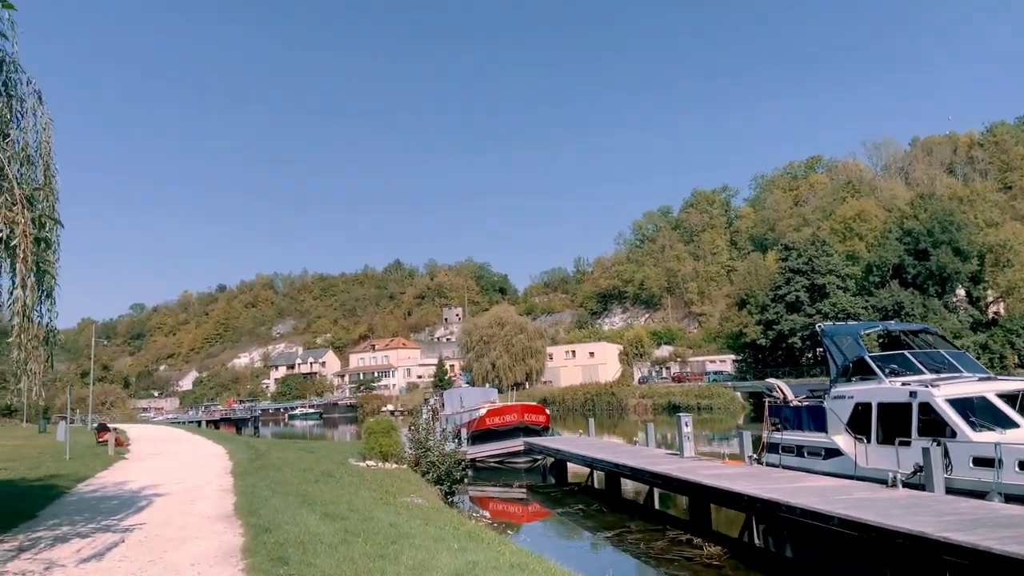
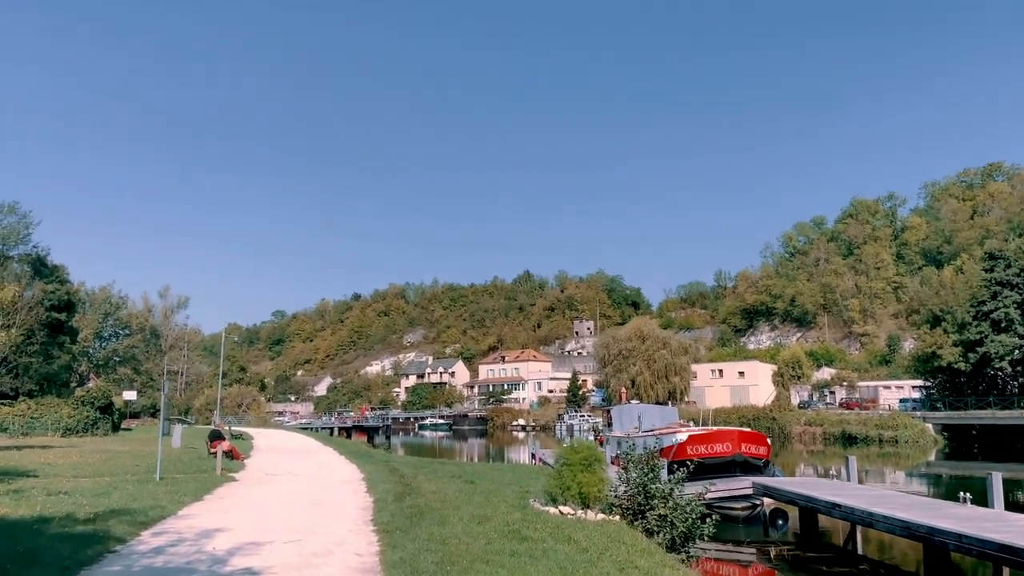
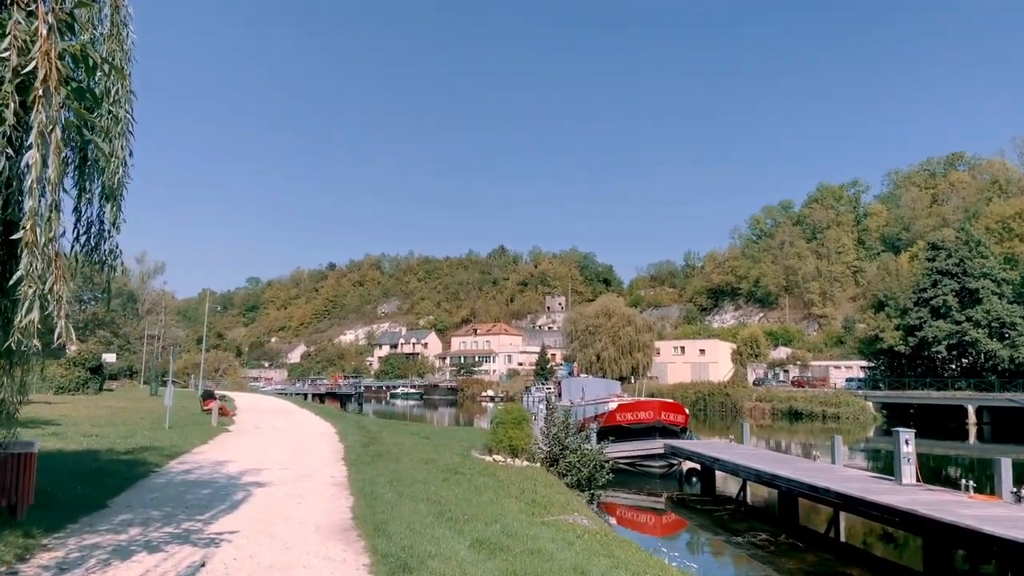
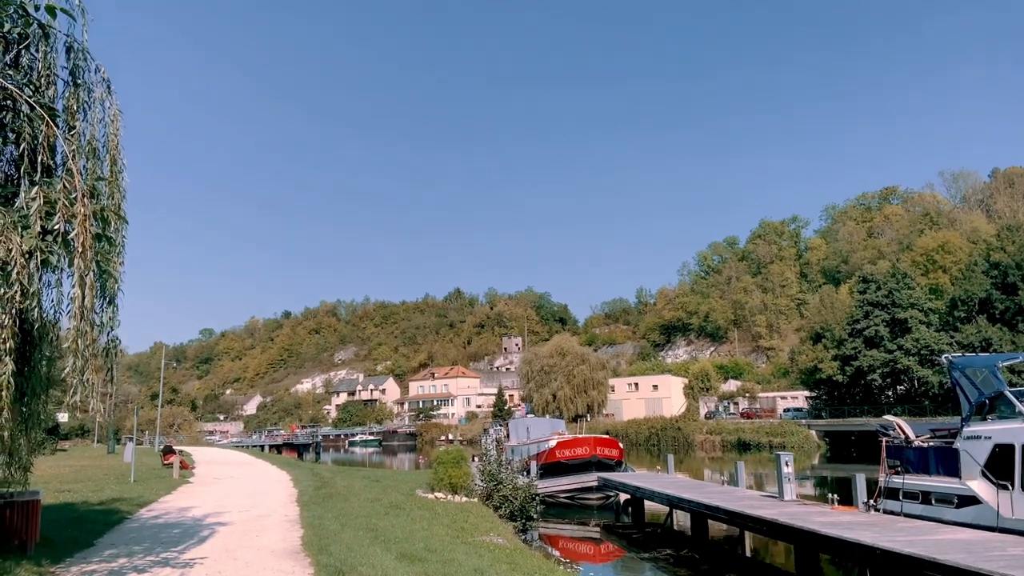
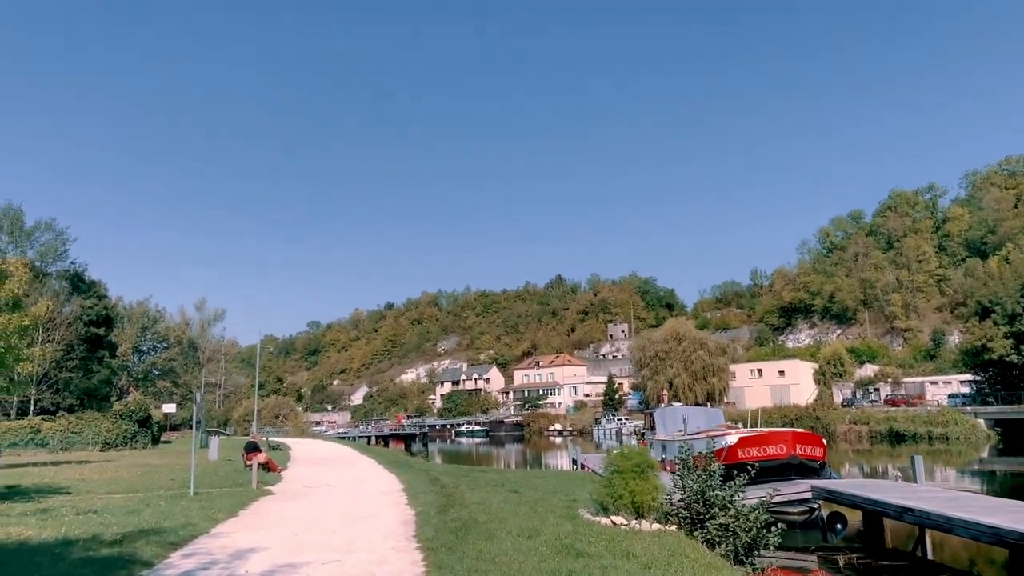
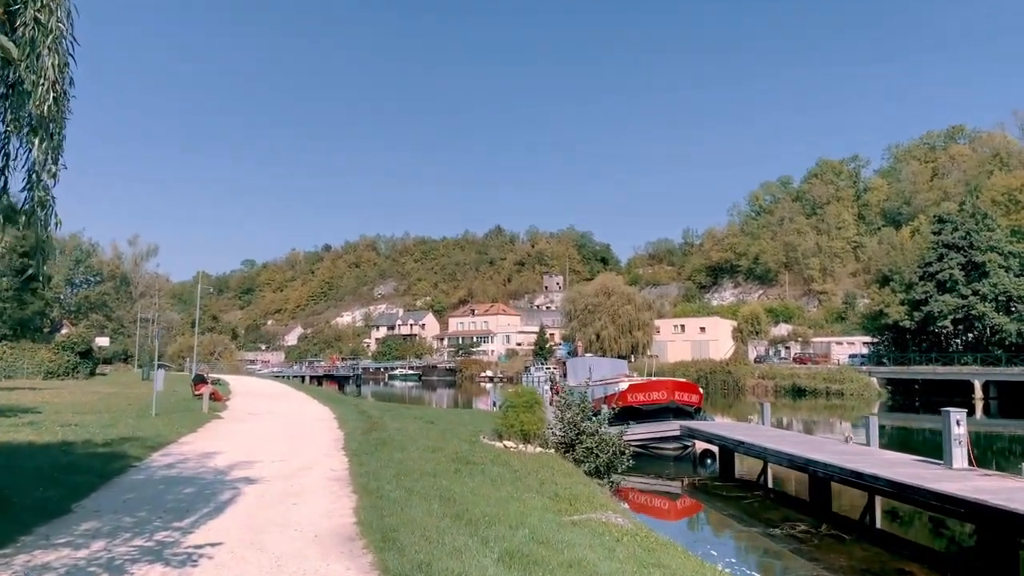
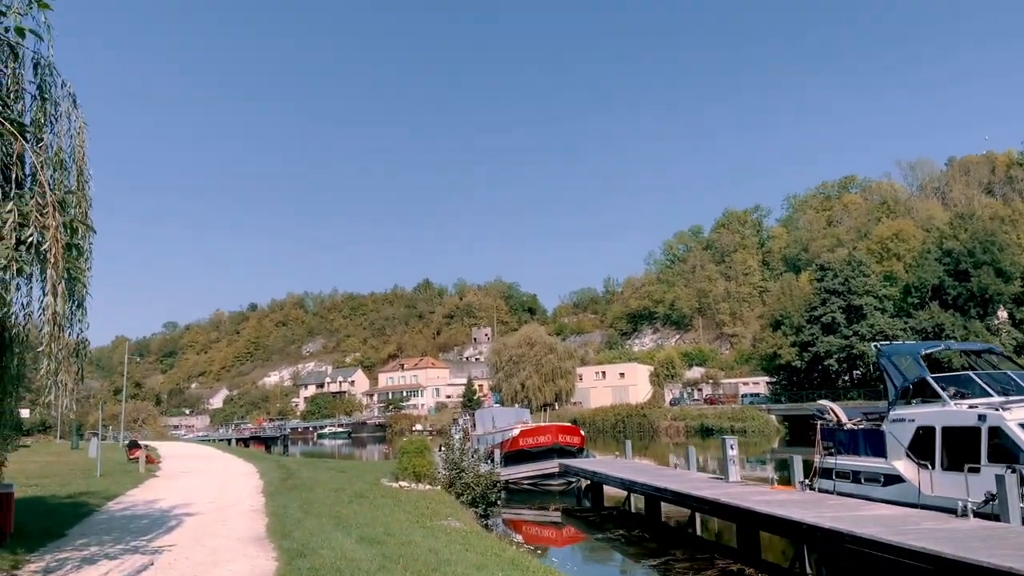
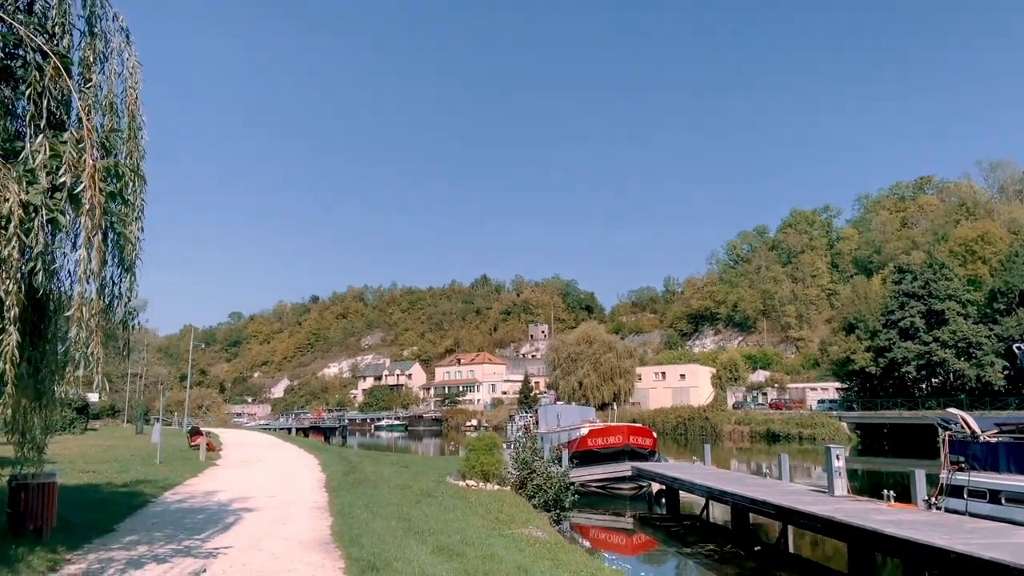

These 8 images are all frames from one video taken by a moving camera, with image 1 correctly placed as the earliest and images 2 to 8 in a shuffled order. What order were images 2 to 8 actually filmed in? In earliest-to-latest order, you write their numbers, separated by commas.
7, 4, 8, 3, 6, 2, 5
